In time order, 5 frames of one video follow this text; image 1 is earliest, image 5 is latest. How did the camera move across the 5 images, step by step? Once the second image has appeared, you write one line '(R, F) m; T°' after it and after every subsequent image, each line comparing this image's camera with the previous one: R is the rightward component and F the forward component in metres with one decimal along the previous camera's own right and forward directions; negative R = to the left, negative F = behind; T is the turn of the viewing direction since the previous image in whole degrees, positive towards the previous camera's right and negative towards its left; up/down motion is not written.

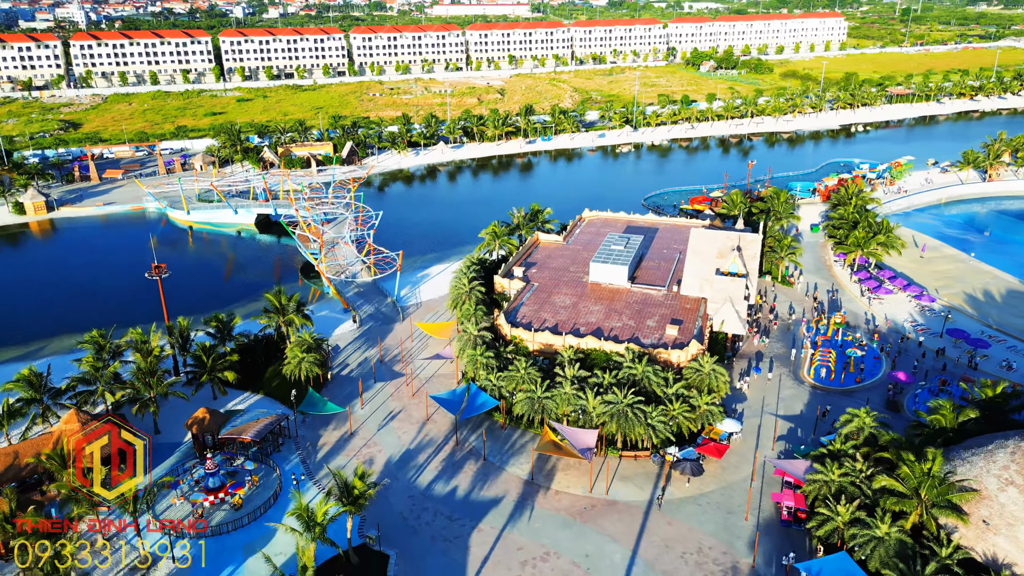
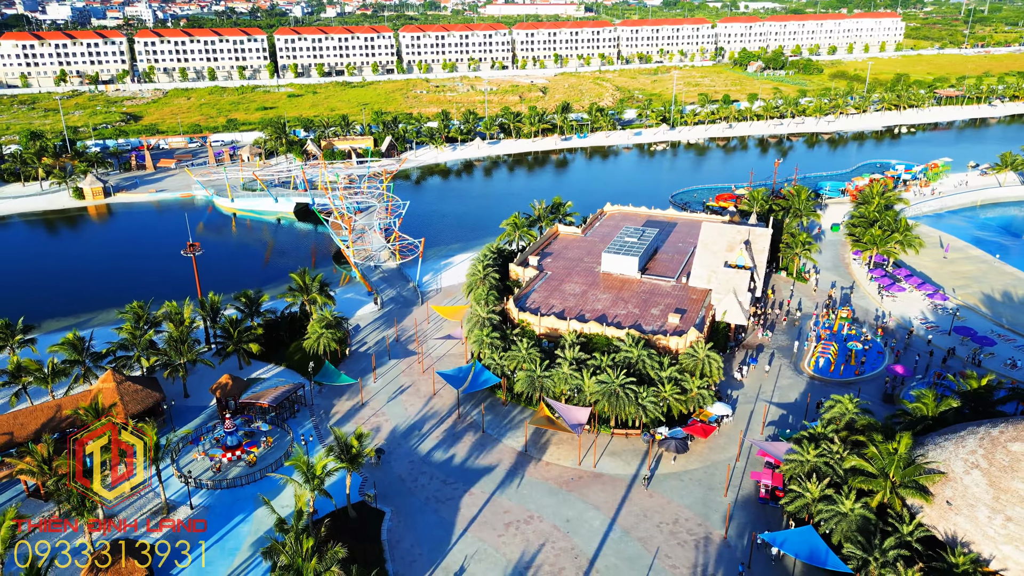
(+3.0, -2.4) m; -4°
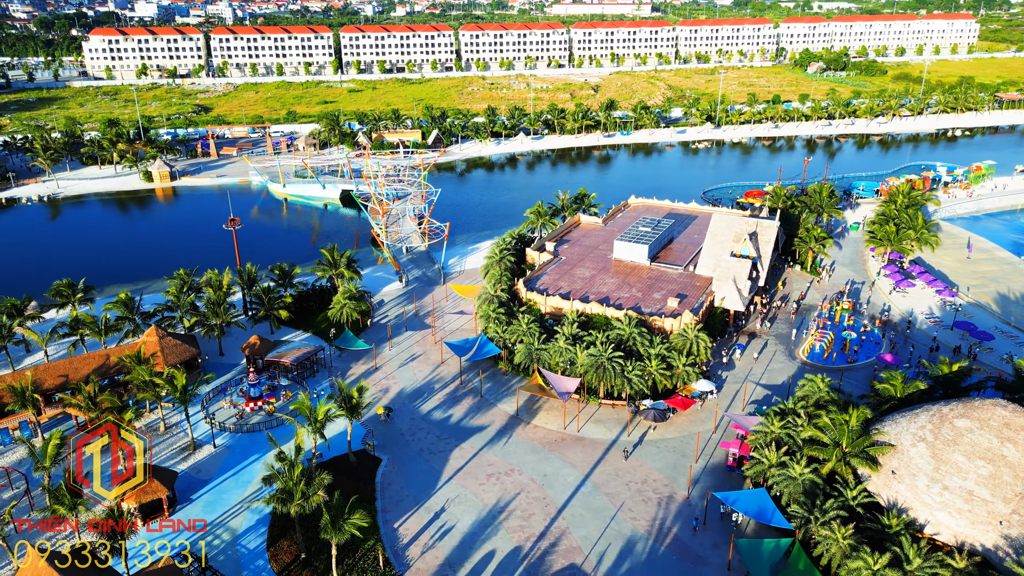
(+4.2, -3.6) m; -5°
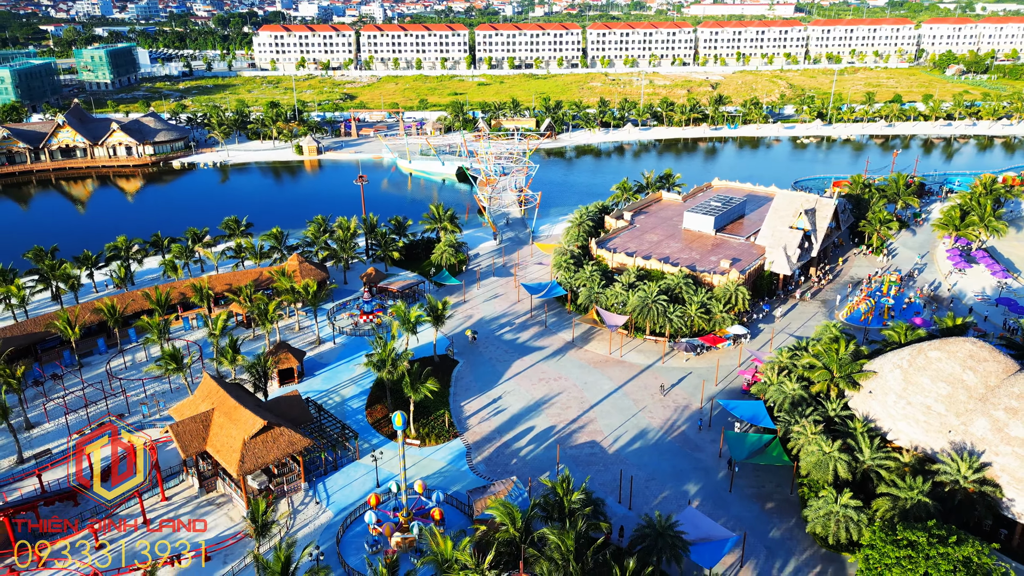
(+4.9, -9.7) m; -10°
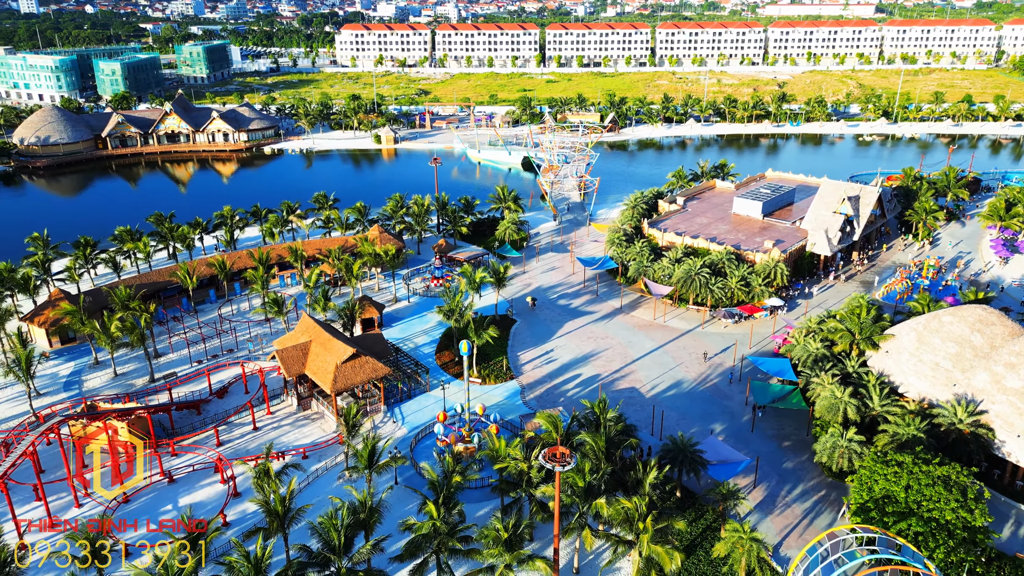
(+0.8, -6.5) m; -5°
